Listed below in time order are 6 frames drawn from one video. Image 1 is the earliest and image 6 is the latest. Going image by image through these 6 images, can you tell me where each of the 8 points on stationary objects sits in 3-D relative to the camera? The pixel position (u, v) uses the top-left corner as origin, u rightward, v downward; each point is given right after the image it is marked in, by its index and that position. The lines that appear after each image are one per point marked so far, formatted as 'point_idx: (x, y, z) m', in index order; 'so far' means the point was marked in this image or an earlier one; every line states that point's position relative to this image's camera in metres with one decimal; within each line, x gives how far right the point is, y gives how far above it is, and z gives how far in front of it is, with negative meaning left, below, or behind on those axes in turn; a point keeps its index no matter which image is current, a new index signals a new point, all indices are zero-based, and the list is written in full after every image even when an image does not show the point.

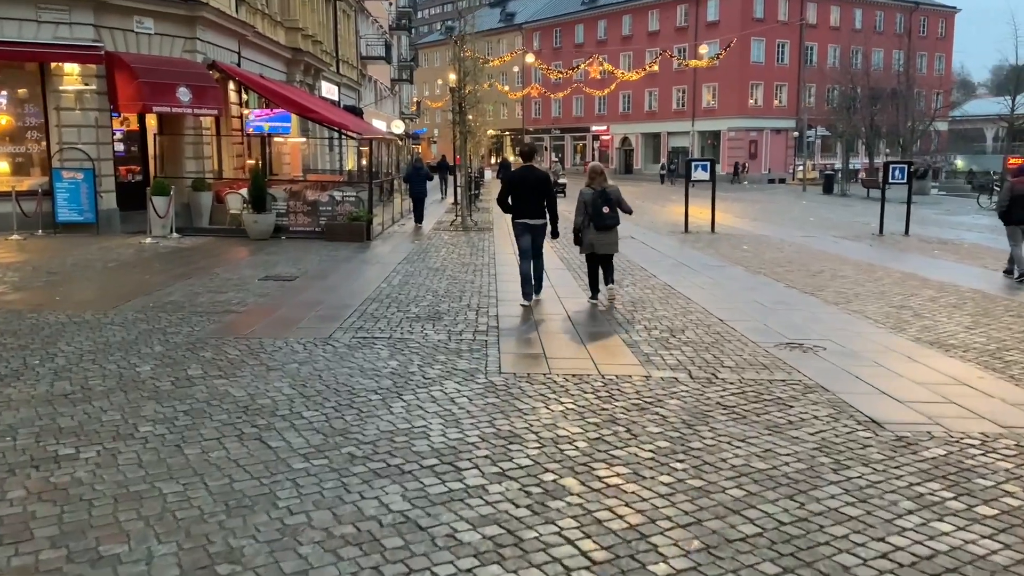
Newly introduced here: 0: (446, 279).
0: (-0.9, +0.1, +11.5) m
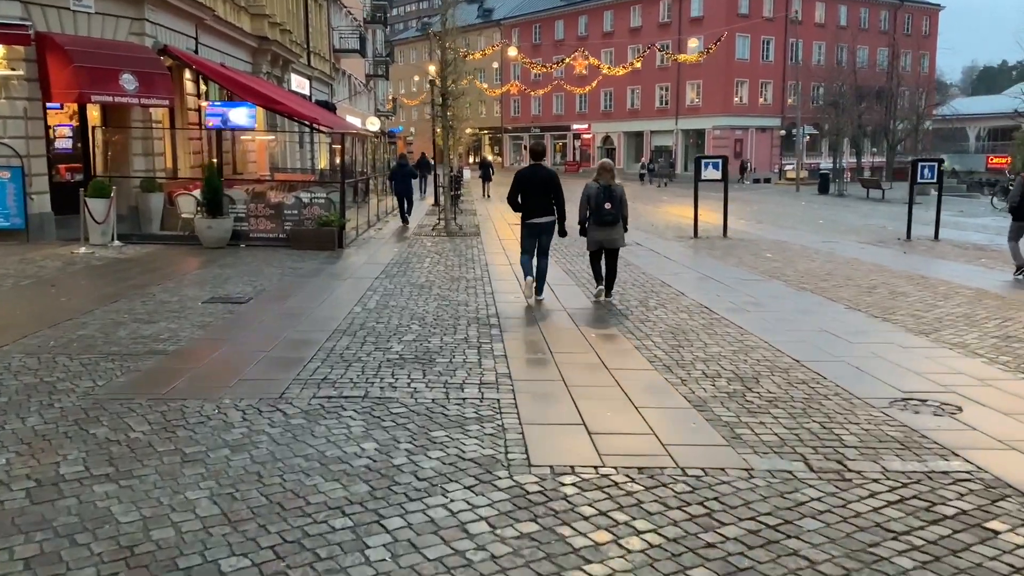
0: (-0.8, -0.1, +9.5) m
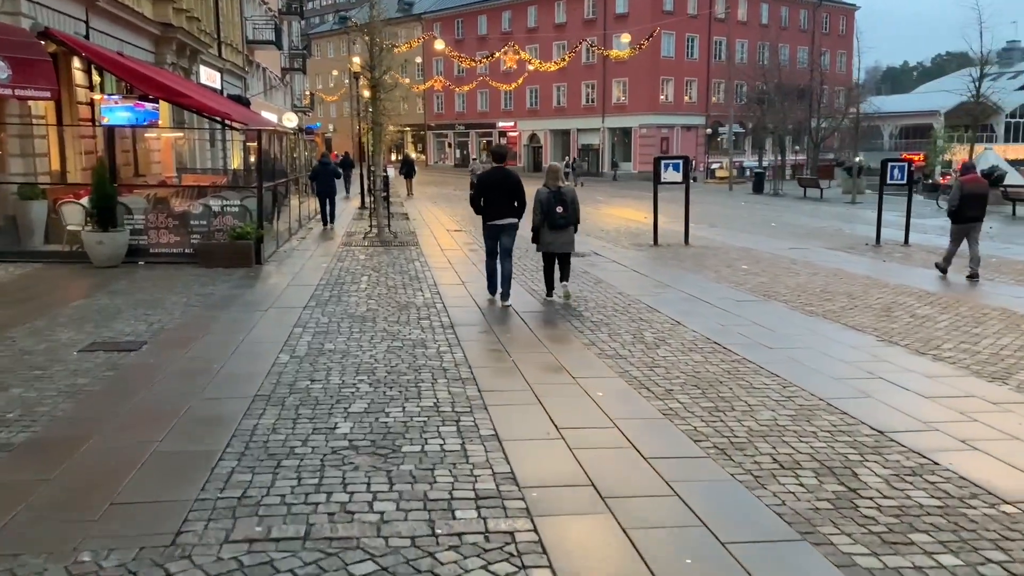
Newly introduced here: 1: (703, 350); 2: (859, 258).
0: (-1.1, -0.4, +7.6) m
1: (+1.6, -0.5, +7.3) m
2: (+6.2, +0.6, +15.7) m
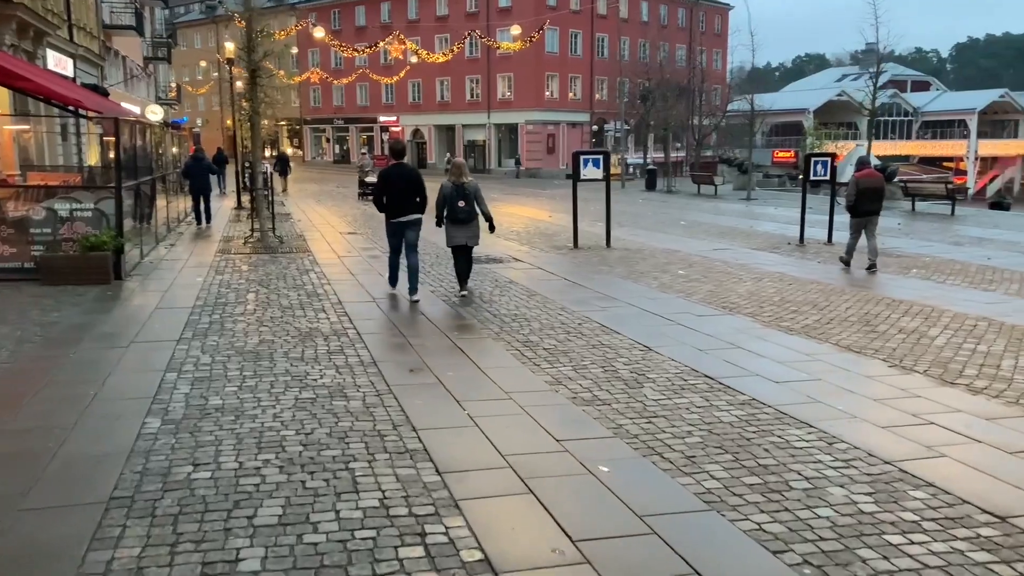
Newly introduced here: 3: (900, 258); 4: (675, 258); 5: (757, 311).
0: (-1.5, -0.7, +5.8) m
1: (+1.2, -0.7, +5.8) m
2: (+4.7, +0.5, +14.8) m
3: (+6.5, +0.5, +14.5) m
4: (+2.5, +0.5, +13.6) m
5: (+2.5, -0.2, +9.0) m
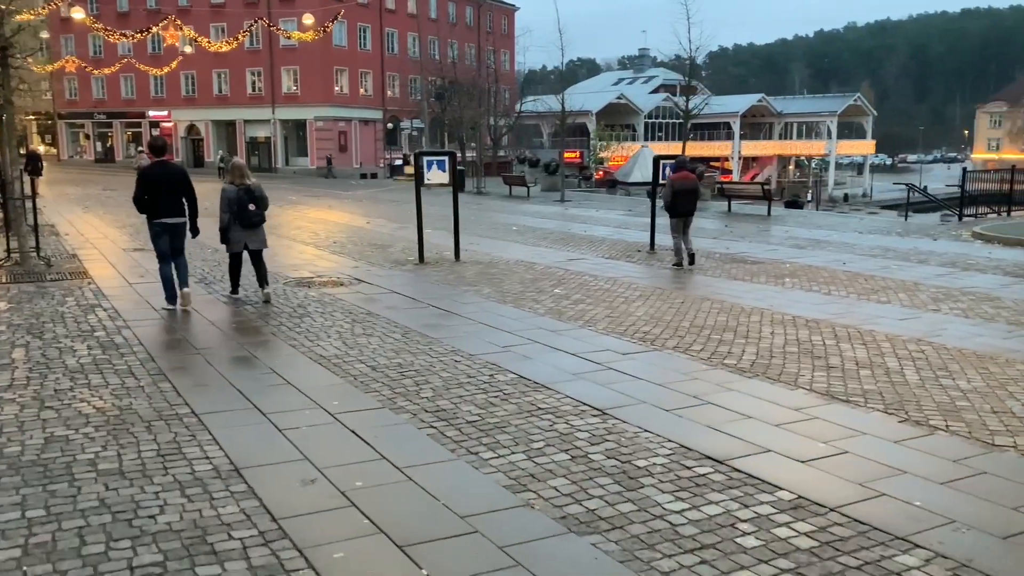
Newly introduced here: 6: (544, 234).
0: (-1.6, -1.0, +3.6) m
1: (+1.0, -1.0, +4.3) m
2: (+2.2, +0.3, +13.8) m
3: (+3.9, +0.4, +13.9) m
4: (+0.4, +0.2, +12.2) m
5: (+1.5, -0.5, +7.7) m
6: (+0.7, +1.2, +19.2) m
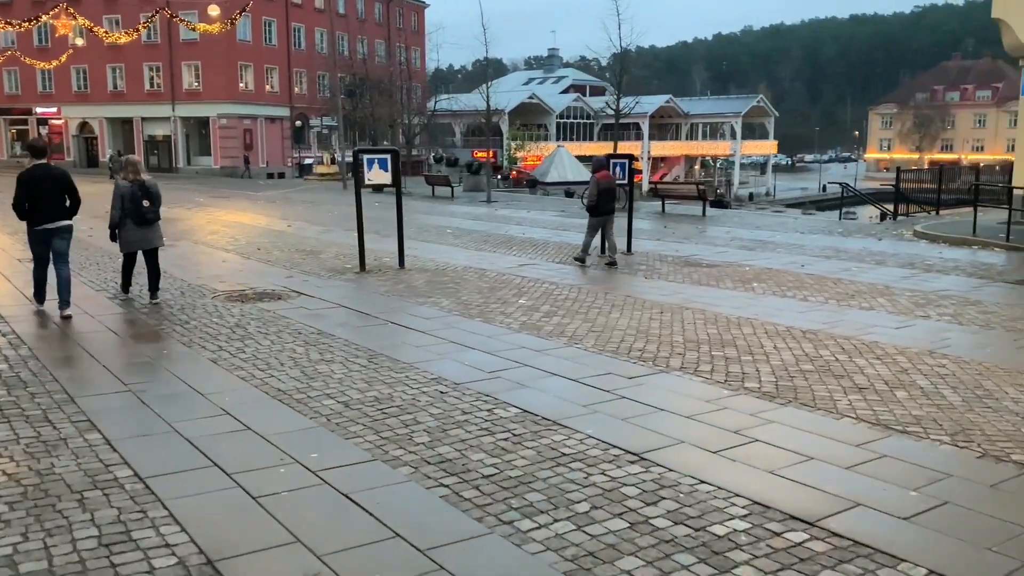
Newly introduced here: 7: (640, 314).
0: (-1.3, -1.2, +2.5) m
1: (+1.2, -1.1, +3.5) m
2: (+1.4, +0.2, +13.1) m
3: (+3.1, +0.3, +13.4) m
4: (-0.2, +0.1, +11.2) m
5: (+1.4, -0.6, +6.9) m
6: (-0.6, +1.1, +18.2) m
7: (+1.4, -0.3, +9.1) m
